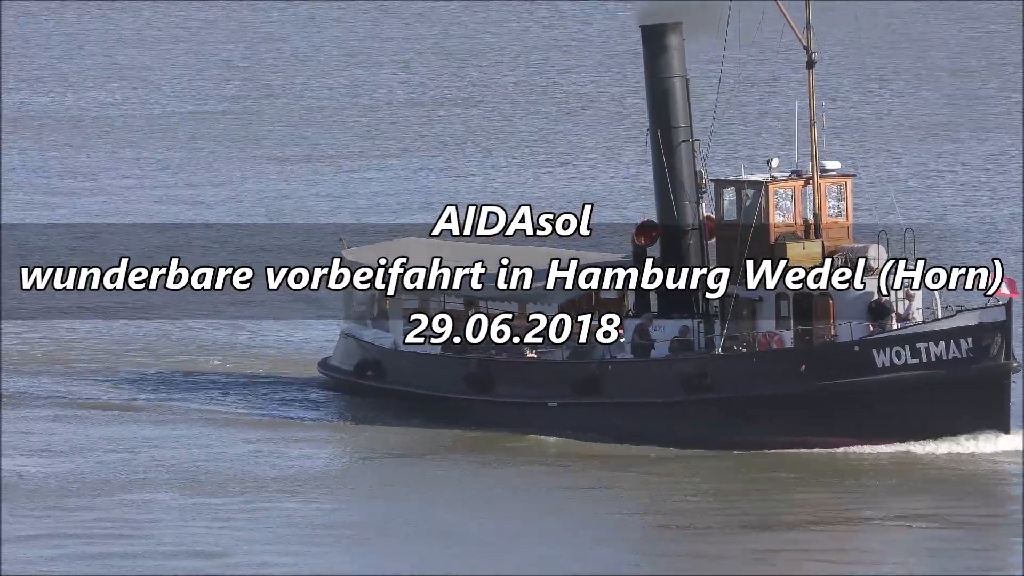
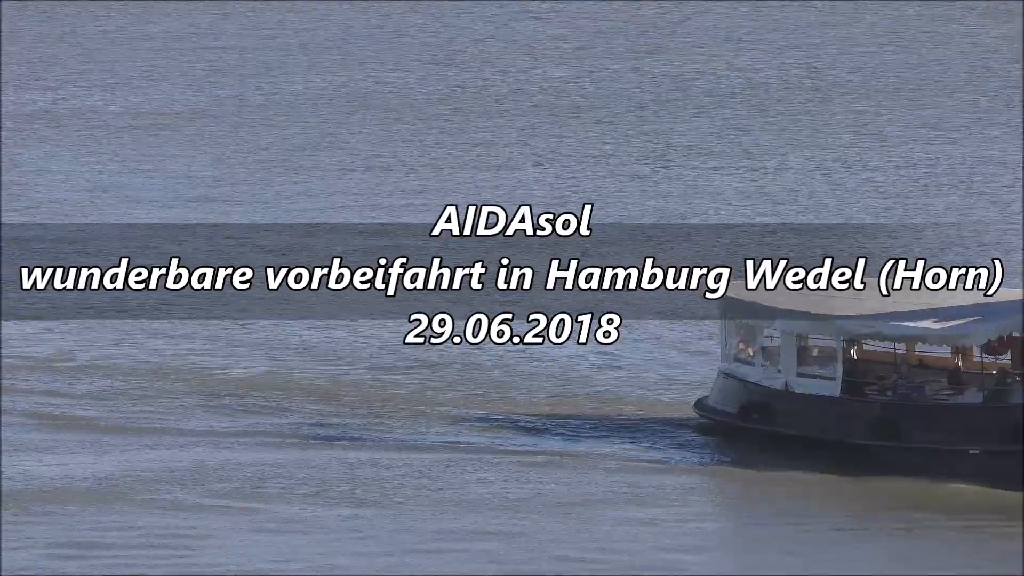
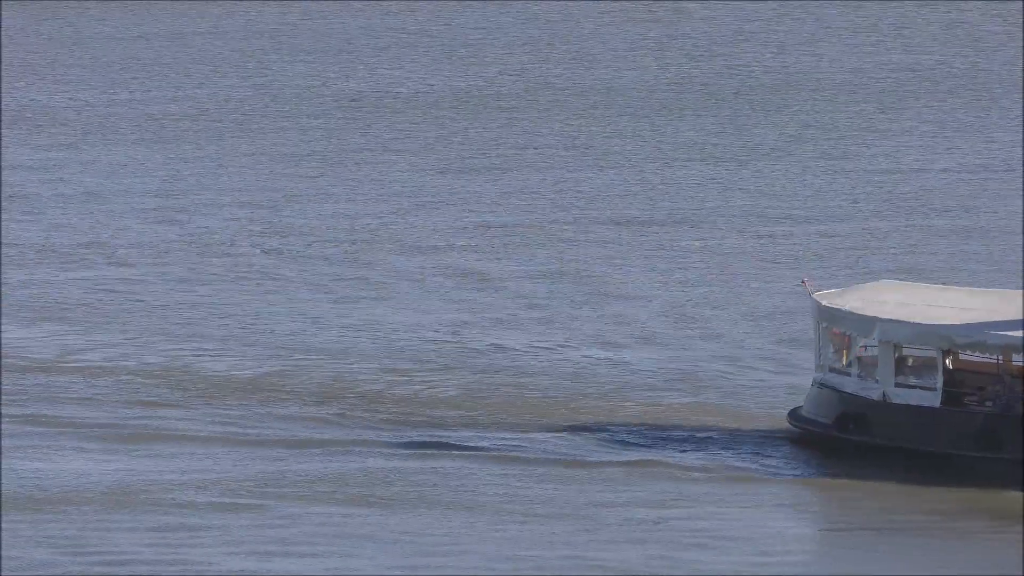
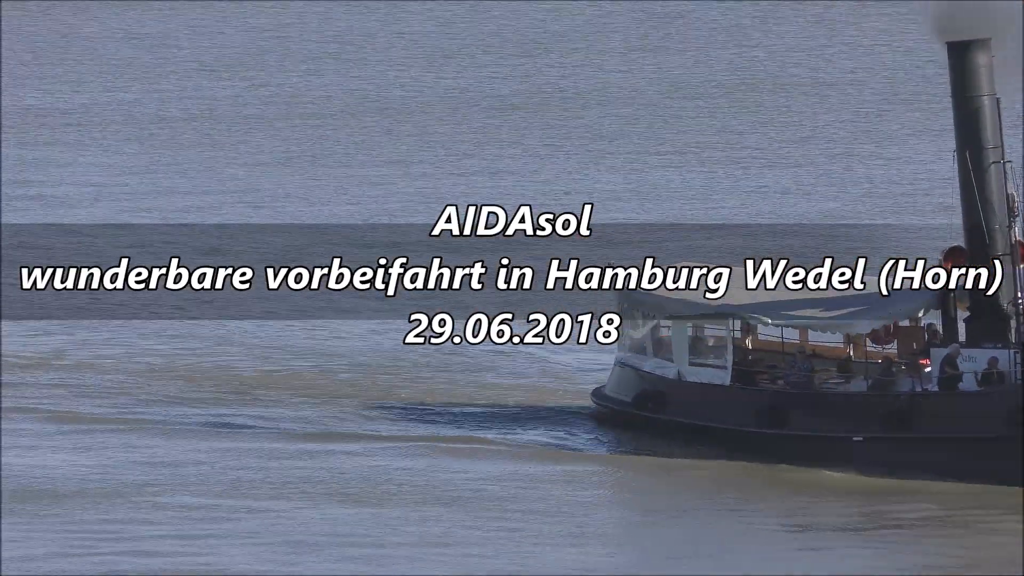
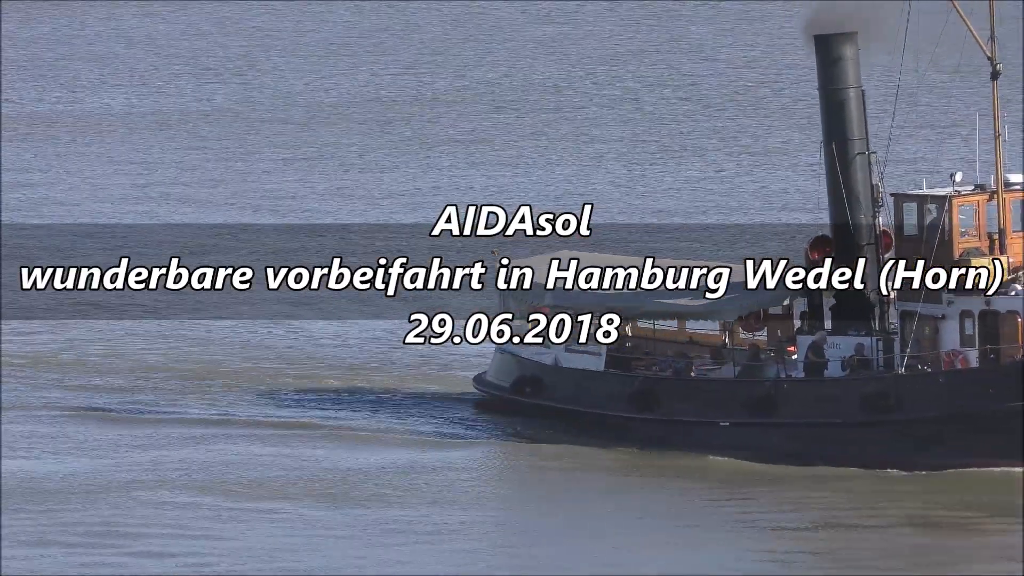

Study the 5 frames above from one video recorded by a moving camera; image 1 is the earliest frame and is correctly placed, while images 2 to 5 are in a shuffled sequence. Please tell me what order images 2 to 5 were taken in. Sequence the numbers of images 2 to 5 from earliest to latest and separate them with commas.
5, 4, 2, 3
